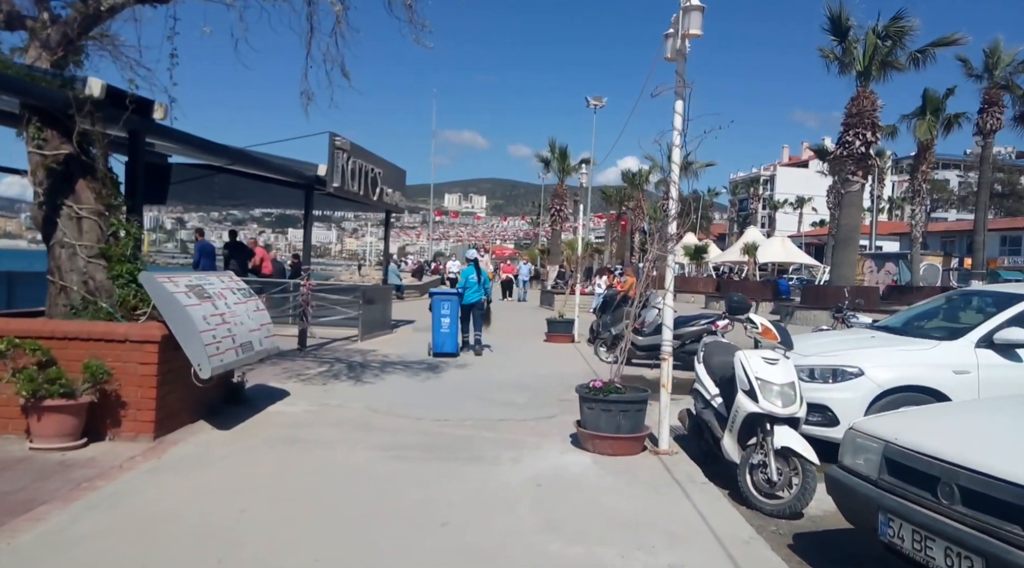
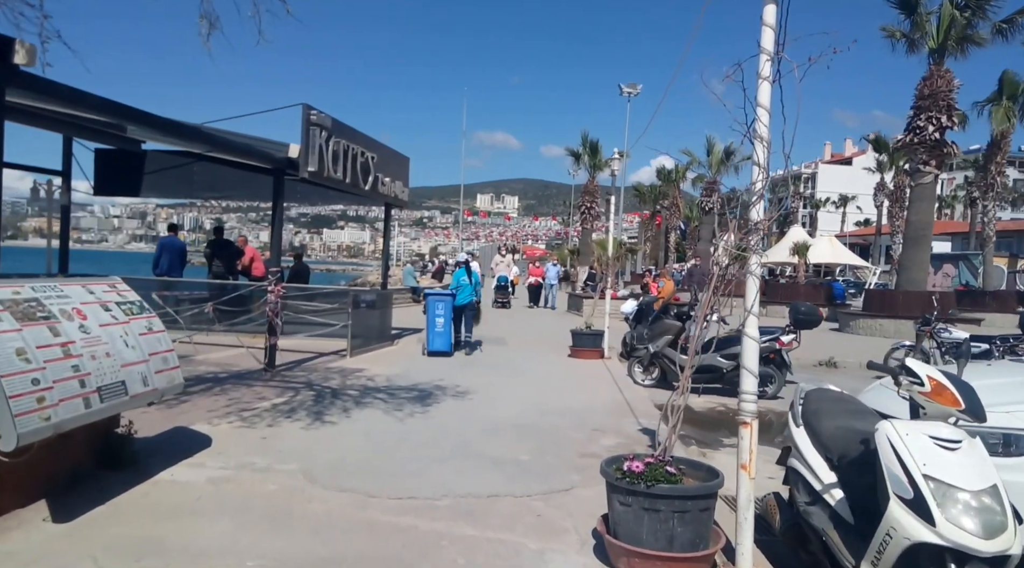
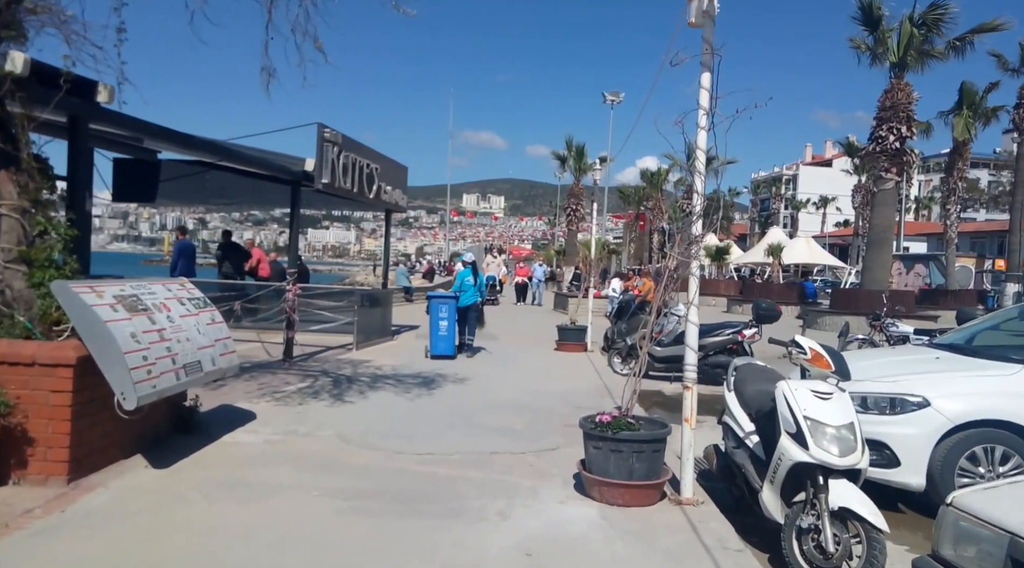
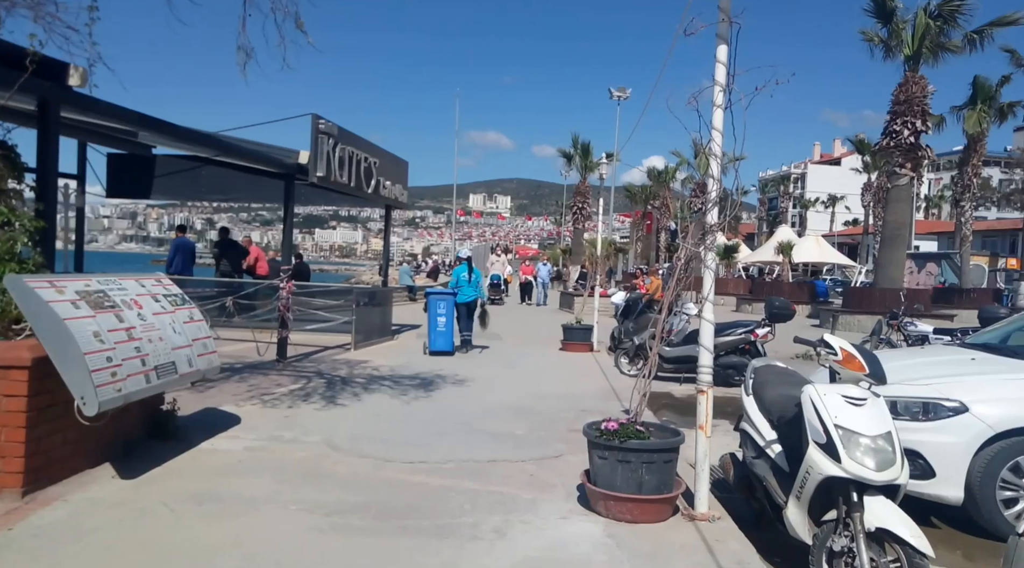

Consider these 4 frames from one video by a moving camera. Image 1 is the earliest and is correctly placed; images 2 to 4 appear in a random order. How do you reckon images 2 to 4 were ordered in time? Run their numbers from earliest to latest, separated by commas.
3, 4, 2
